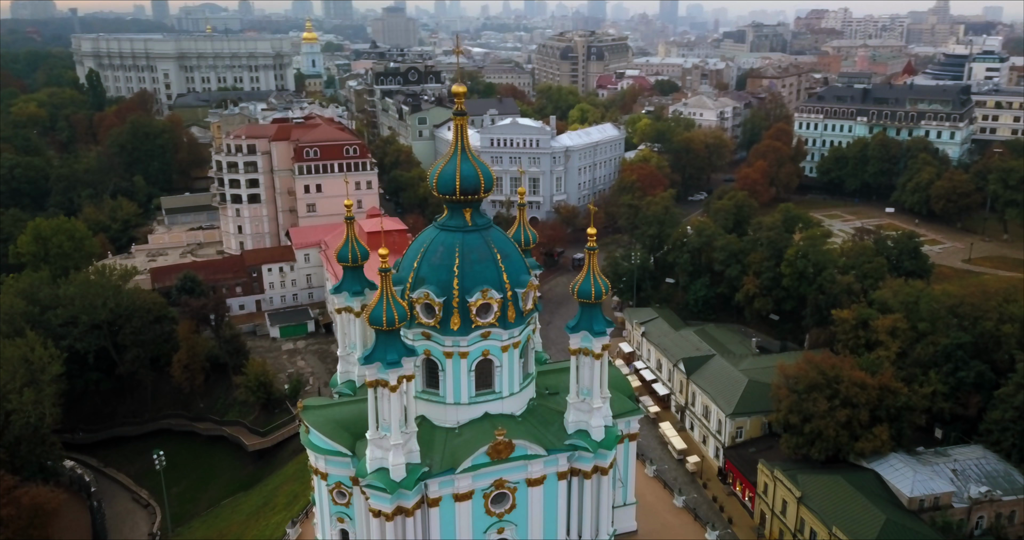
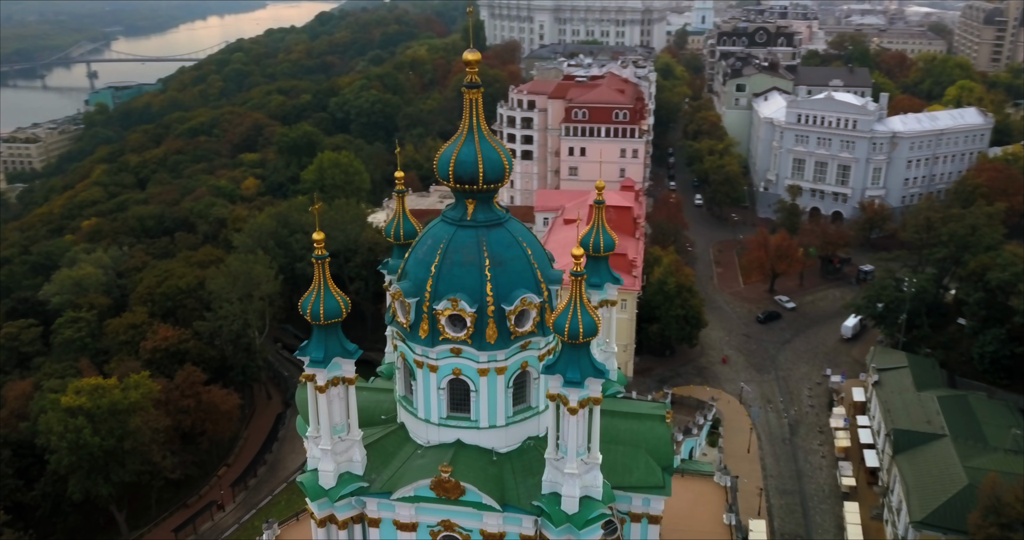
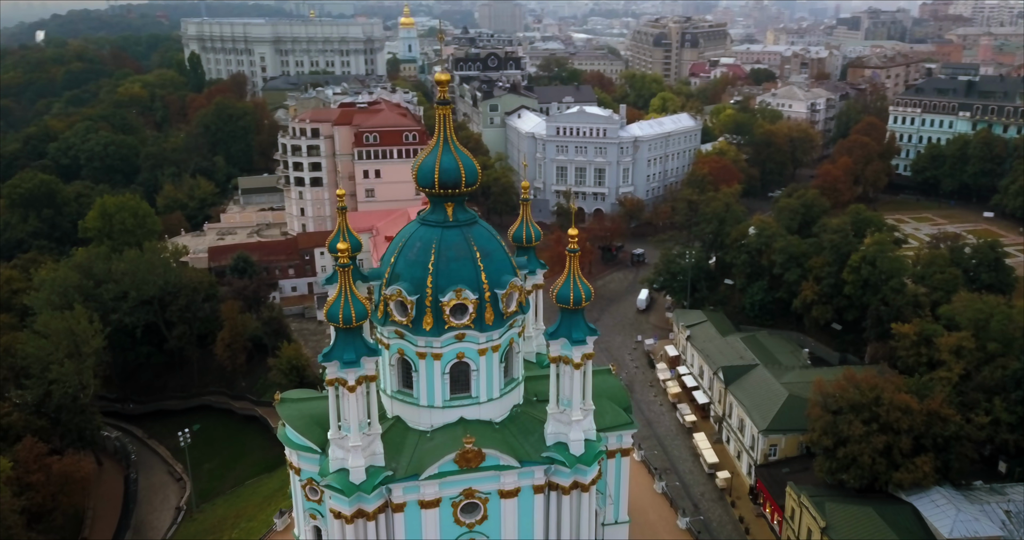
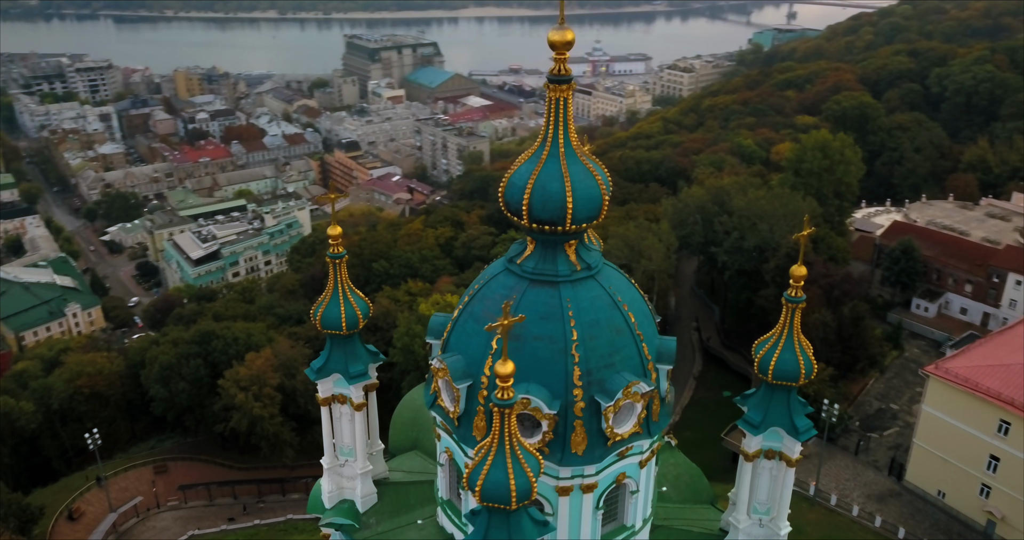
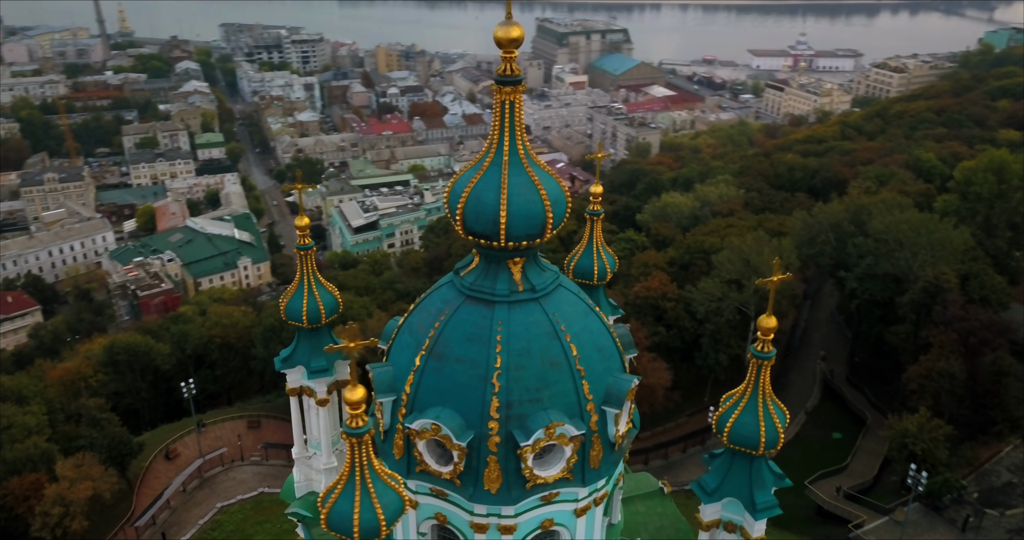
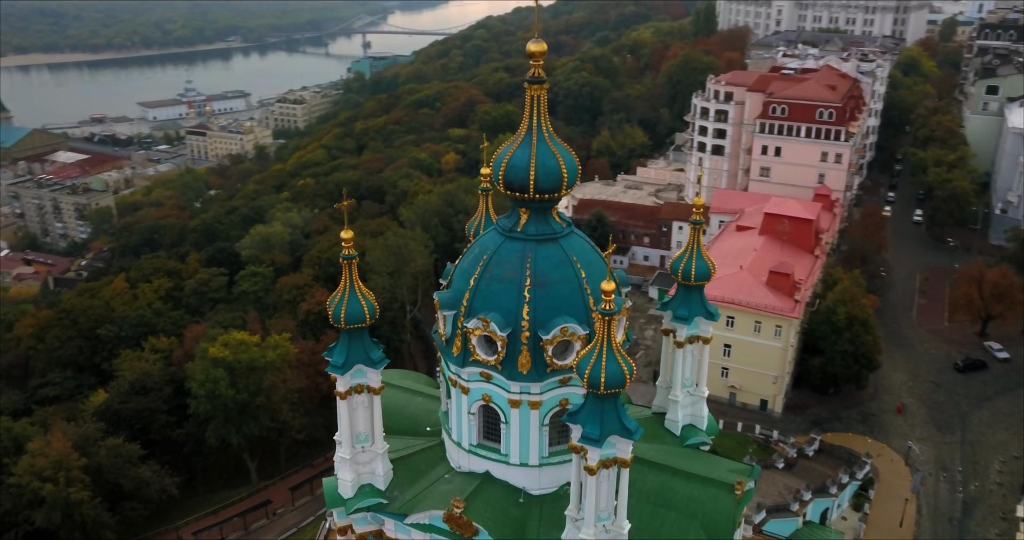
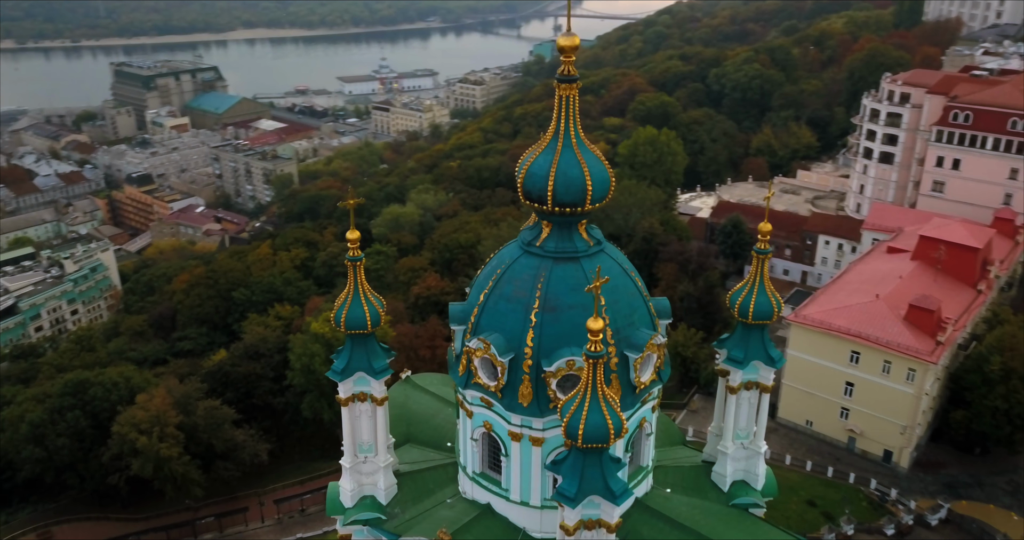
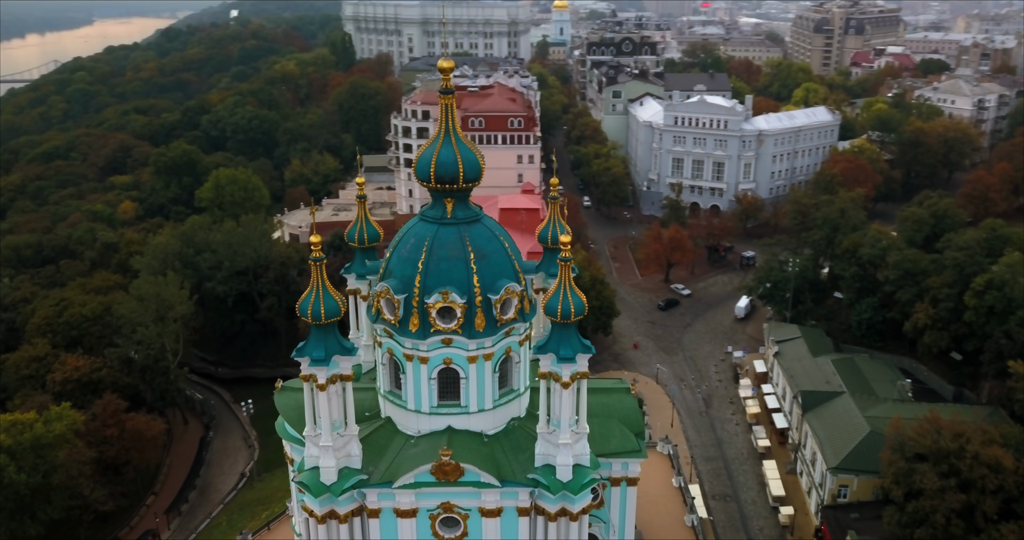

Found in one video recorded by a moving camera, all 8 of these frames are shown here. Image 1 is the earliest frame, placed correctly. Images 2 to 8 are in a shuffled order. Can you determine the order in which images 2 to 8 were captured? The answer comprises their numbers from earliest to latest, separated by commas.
3, 8, 2, 6, 7, 4, 5
